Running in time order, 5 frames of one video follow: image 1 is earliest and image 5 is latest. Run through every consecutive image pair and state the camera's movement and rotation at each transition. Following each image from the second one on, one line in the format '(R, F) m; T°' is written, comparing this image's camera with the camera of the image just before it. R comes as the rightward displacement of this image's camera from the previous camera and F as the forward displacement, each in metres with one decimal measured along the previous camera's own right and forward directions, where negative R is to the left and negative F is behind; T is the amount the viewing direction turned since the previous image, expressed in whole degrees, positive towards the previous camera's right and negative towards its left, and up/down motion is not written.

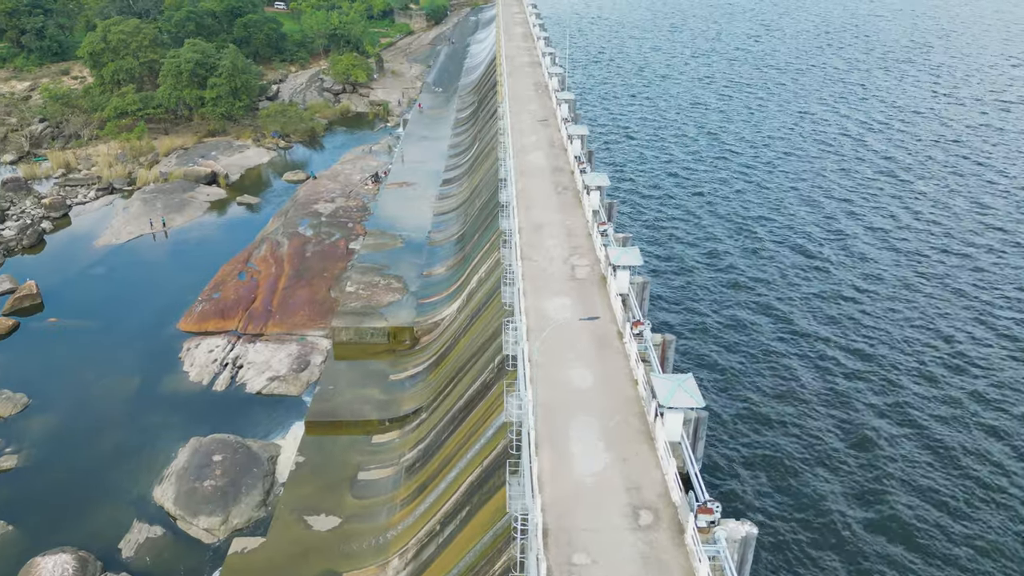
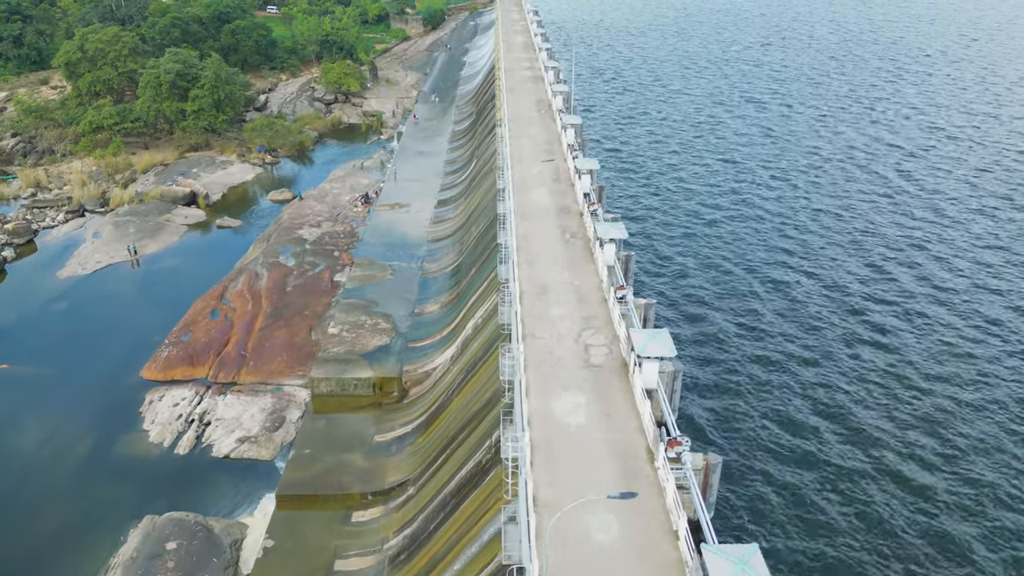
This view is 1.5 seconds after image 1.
(0.0, +5.1) m; 0°
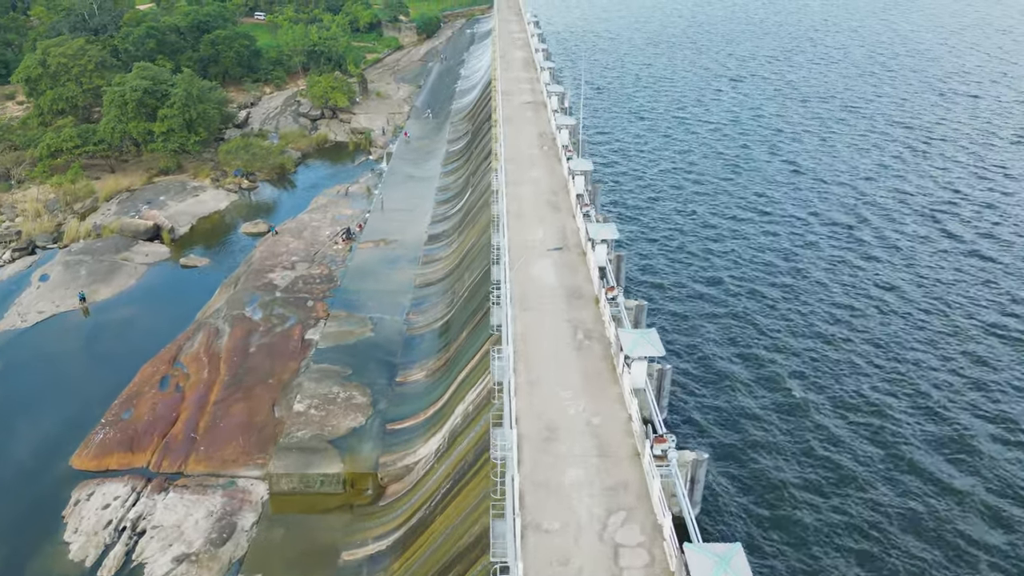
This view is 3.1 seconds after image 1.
(+0.1, +7.3) m; 0°
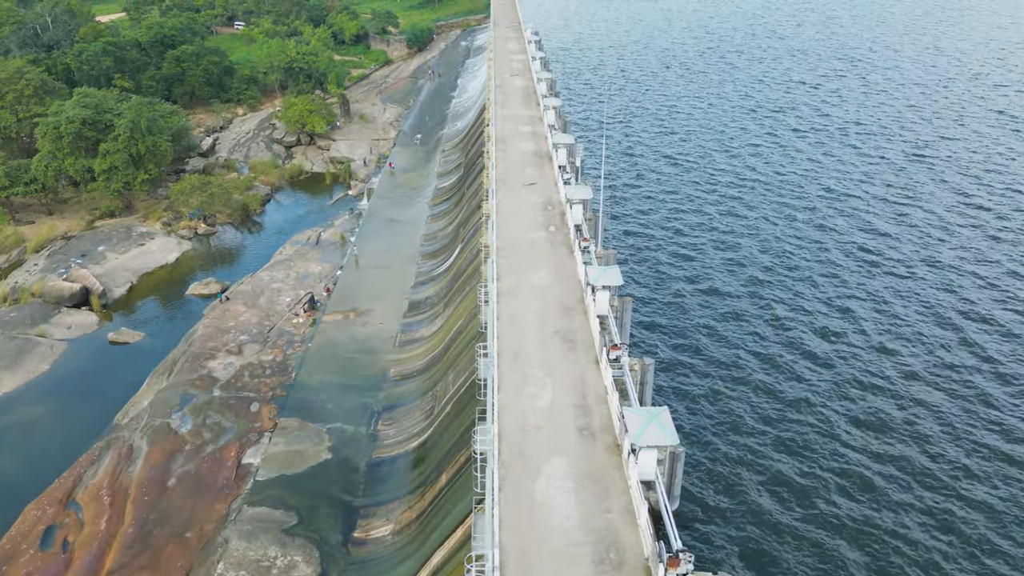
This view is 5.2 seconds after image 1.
(+0.2, +10.7) m; 0°
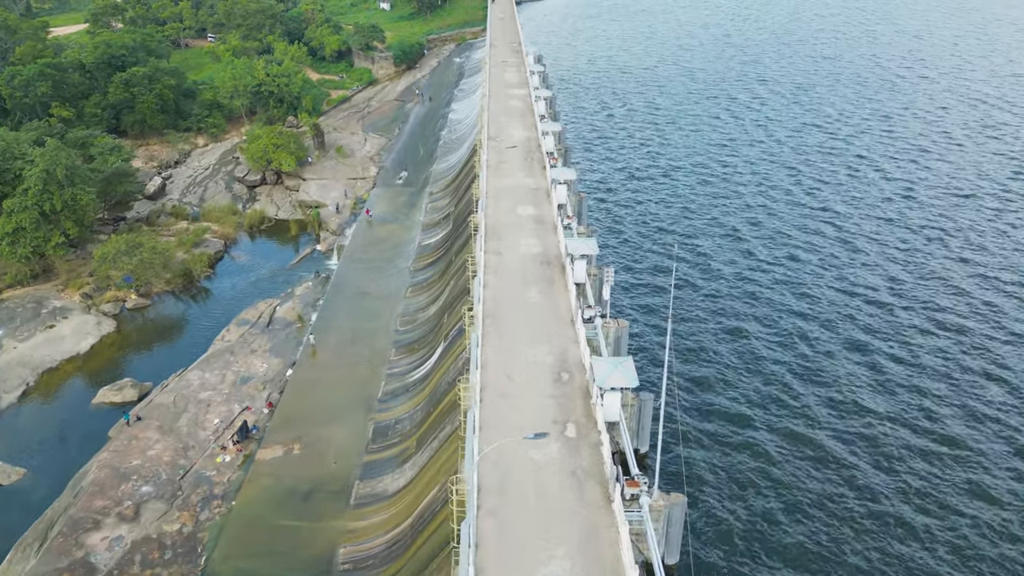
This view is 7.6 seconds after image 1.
(+0.2, +12.6) m; 0°
